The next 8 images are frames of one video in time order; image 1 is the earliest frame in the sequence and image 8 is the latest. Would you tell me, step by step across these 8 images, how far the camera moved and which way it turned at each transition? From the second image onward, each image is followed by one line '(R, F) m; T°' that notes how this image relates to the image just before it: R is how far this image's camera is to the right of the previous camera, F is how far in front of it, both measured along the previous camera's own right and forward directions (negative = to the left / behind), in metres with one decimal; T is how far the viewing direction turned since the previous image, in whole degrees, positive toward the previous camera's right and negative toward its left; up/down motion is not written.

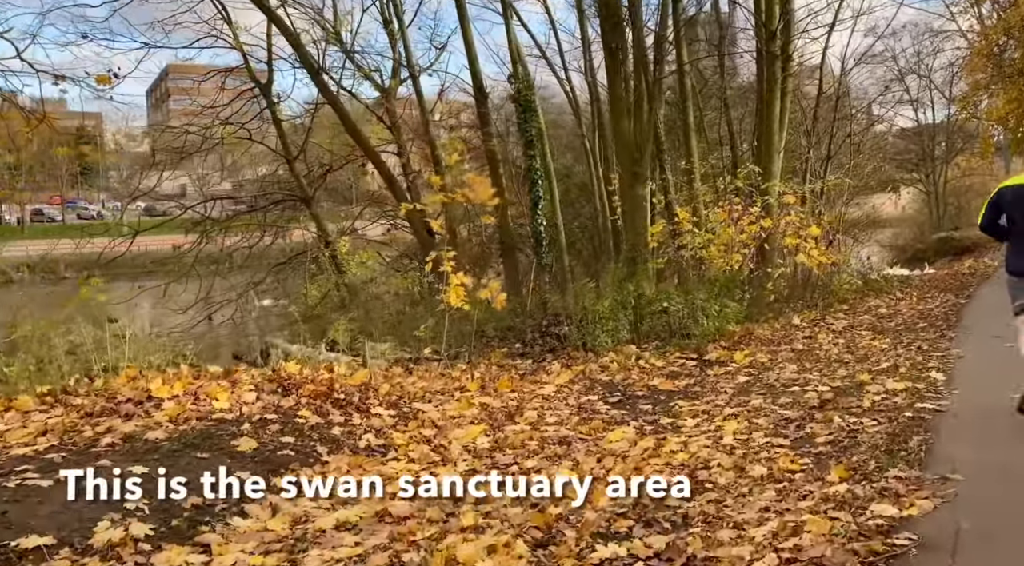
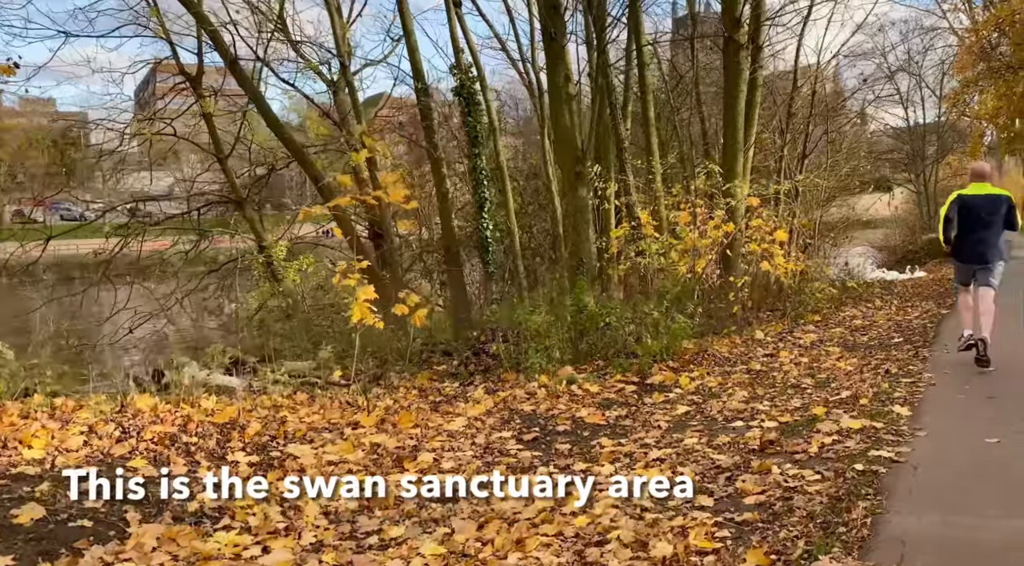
(+0.7, +1.0) m; 0°
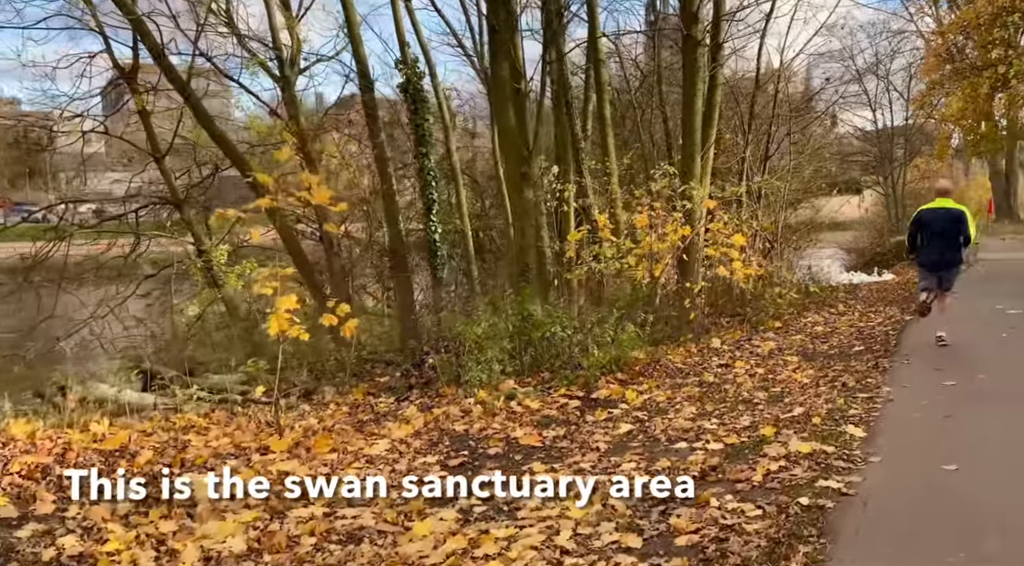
(+0.3, +0.5) m; +2°
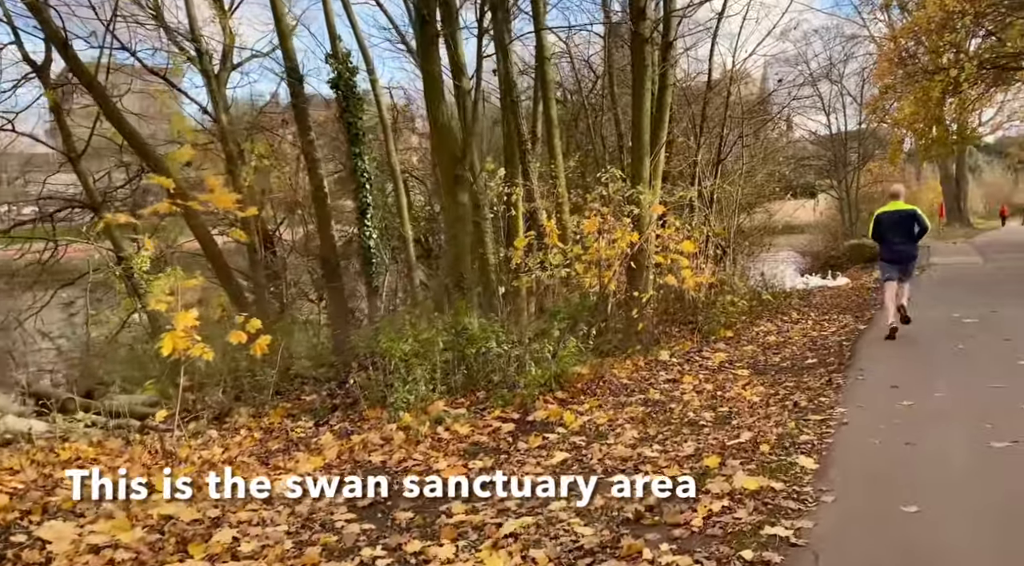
(+0.3, +0.6) m; +2°
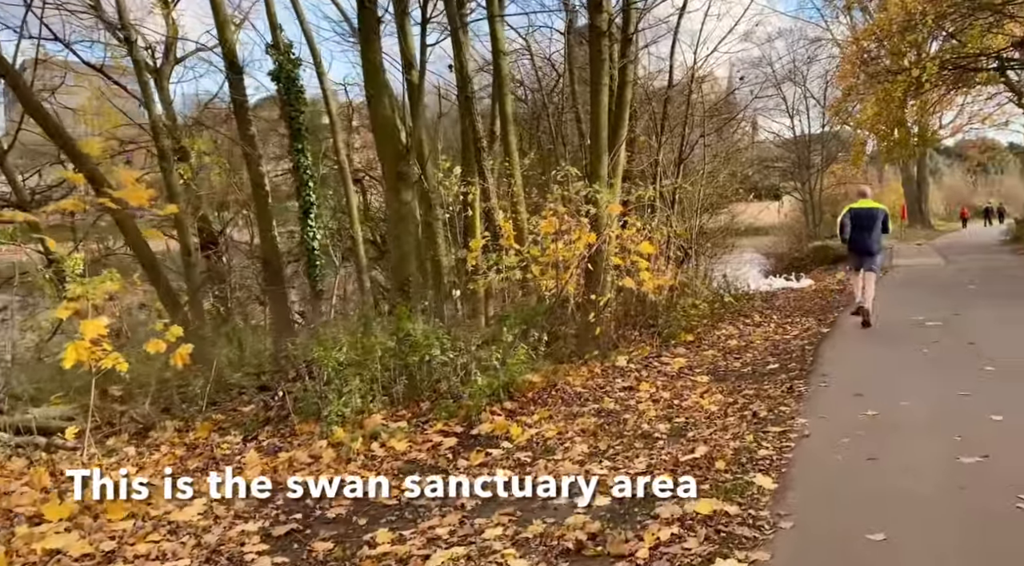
(+0.2, +0.5) m; +2°
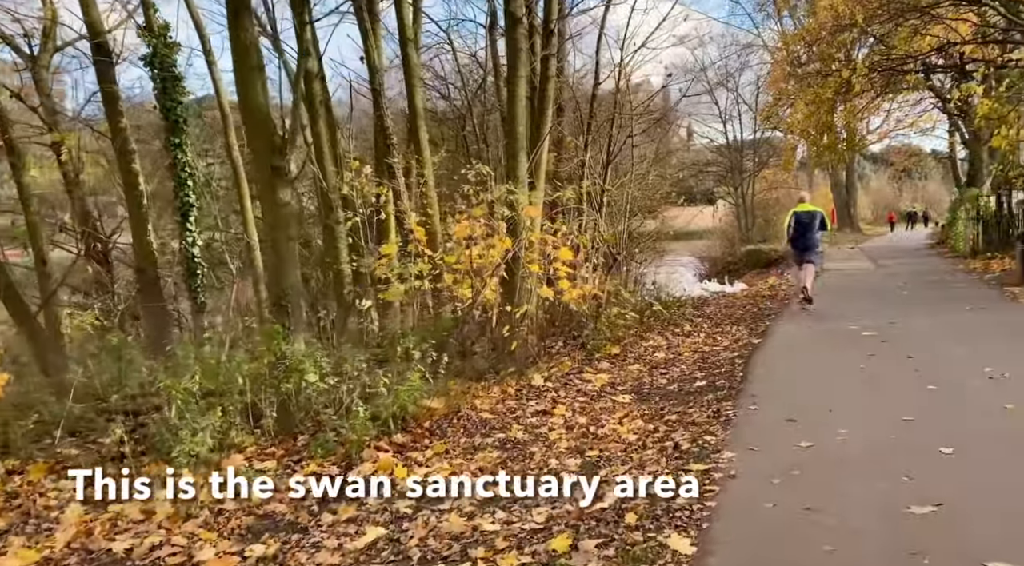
(+0.3, +1.0) m; +4°
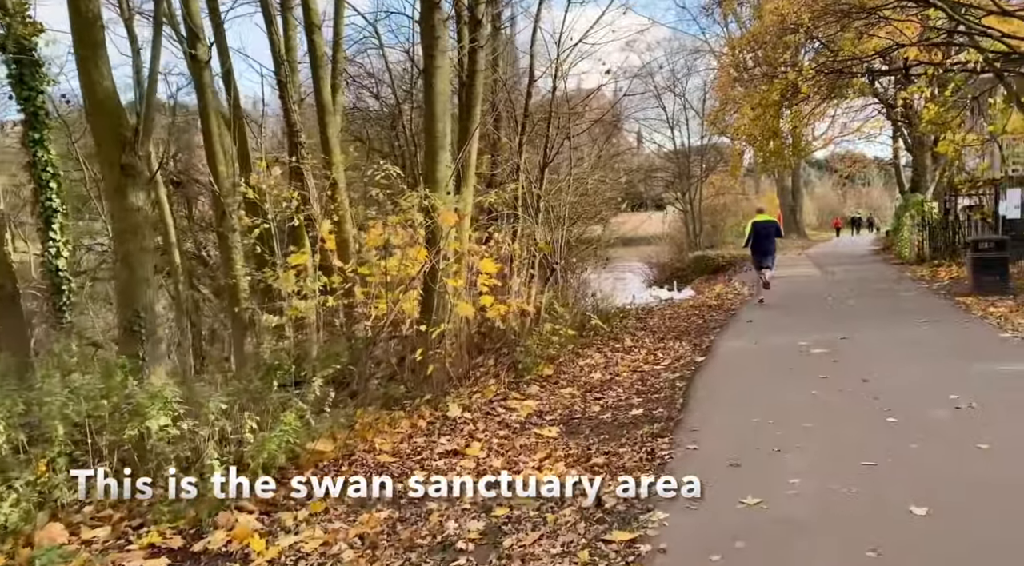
(+0.3, +1.1) m; +3°
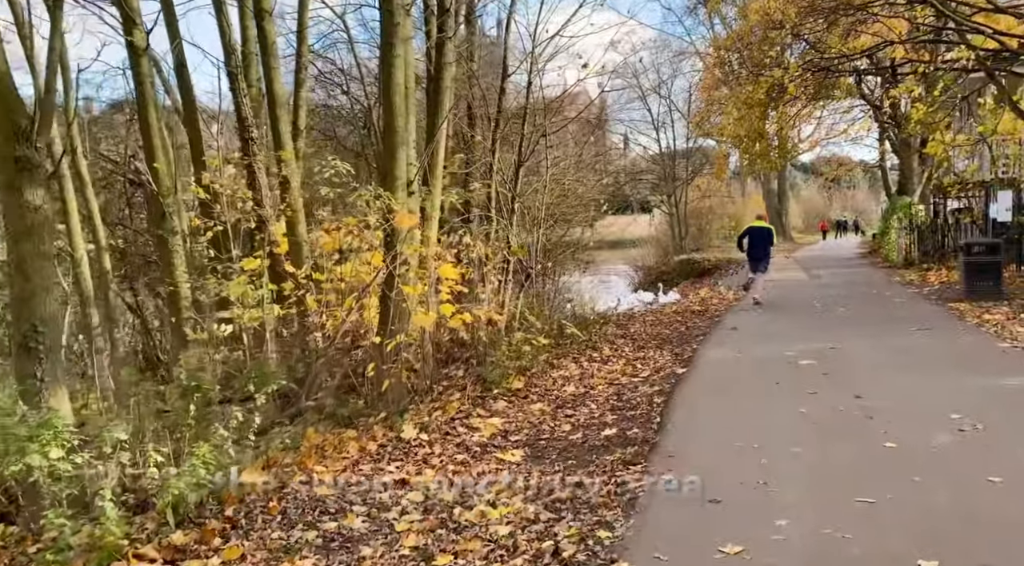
(+0.2, +0.7) m; +1°
